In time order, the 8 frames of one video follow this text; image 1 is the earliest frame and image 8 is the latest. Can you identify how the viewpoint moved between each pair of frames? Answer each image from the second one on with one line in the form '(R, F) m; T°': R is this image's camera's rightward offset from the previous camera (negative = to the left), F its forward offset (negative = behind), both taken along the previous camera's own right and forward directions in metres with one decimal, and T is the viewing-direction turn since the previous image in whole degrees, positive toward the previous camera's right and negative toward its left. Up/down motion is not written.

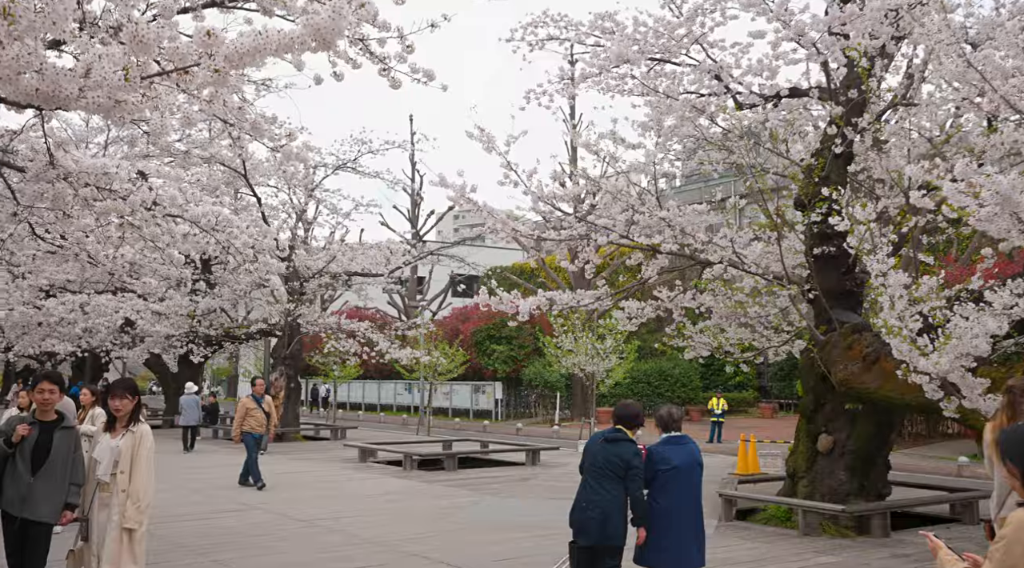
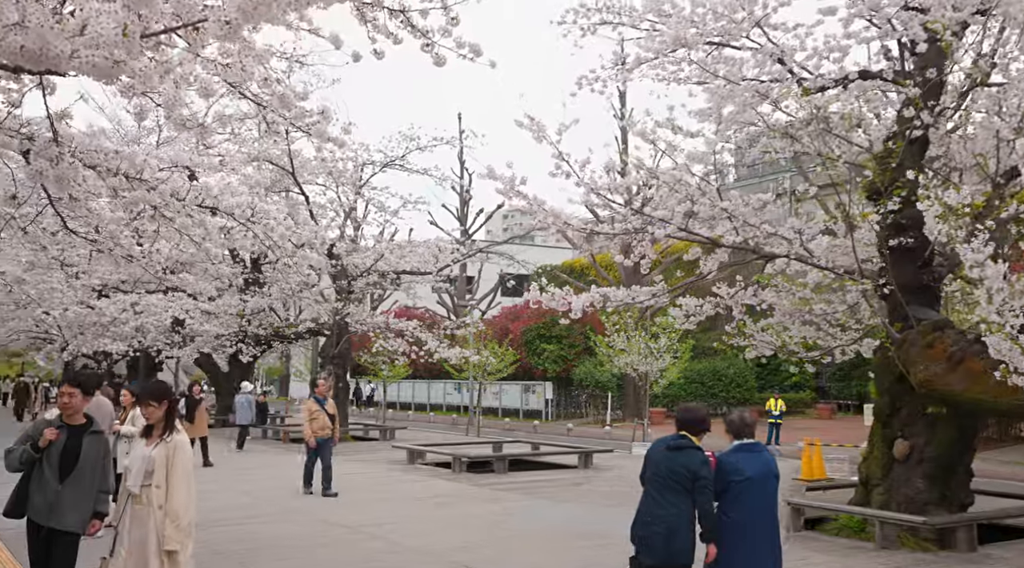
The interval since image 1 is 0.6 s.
(0.0, +0.4) m; -3°
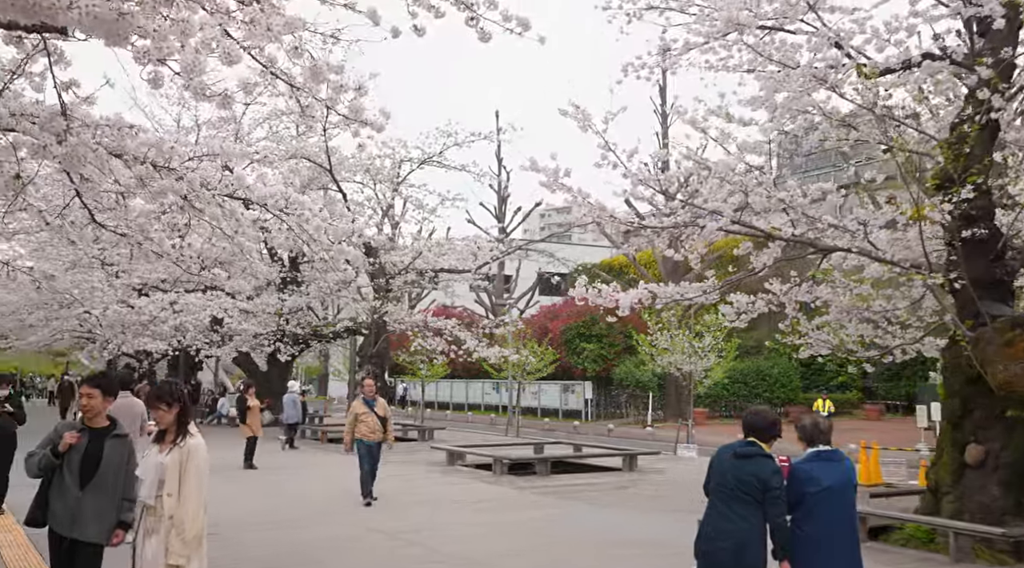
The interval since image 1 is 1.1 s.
(-0.1, +0.4) m; -2°
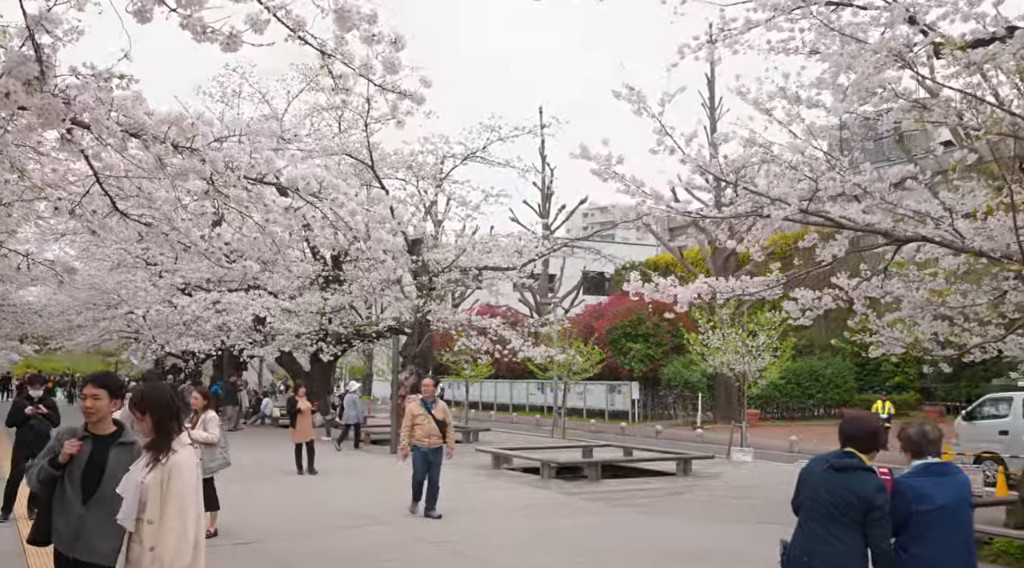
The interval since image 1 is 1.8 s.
(-0.1, +0.5) m; -3°
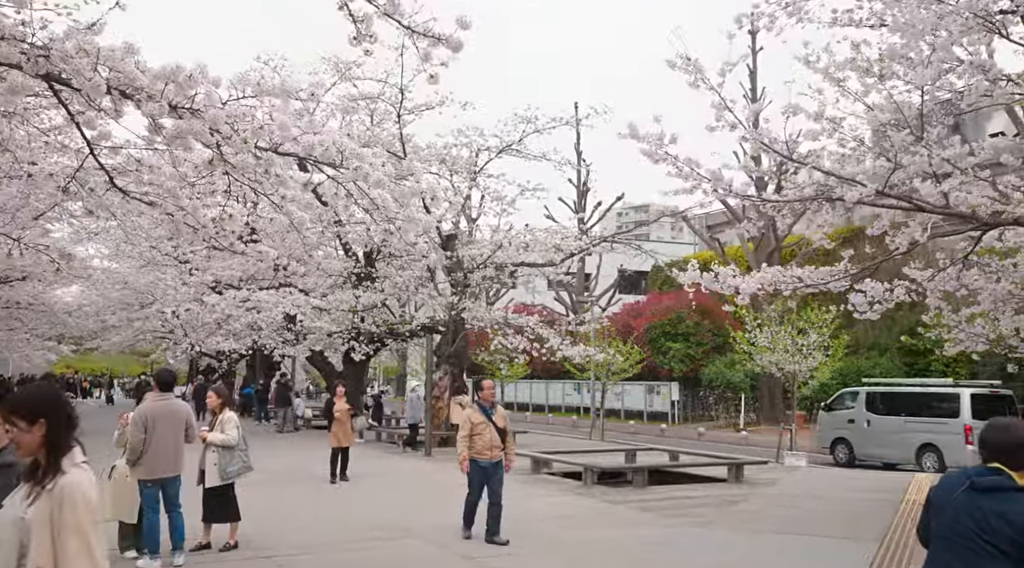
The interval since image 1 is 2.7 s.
(-0.1, +0.7) m; -2°
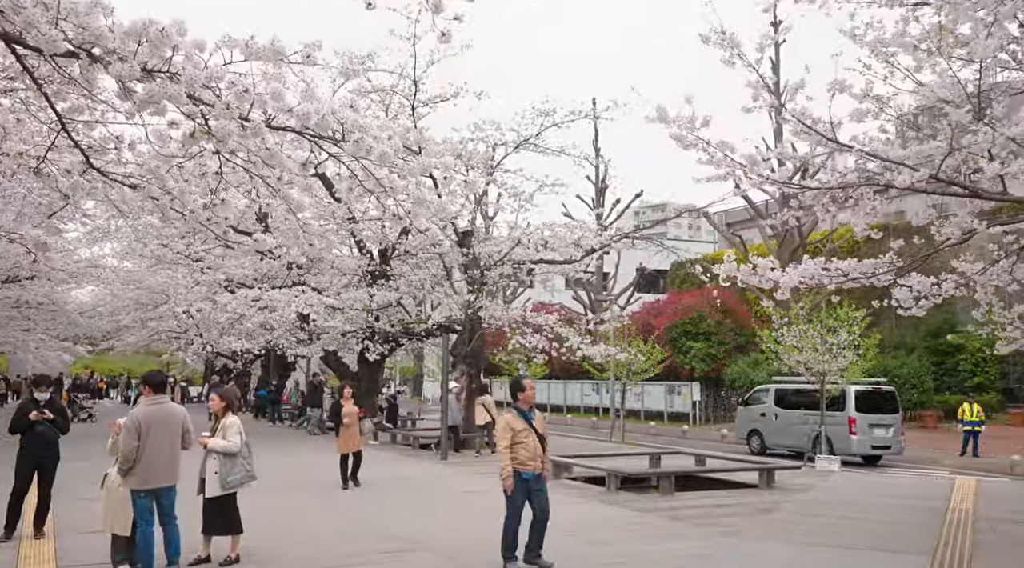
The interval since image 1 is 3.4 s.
(0.0, +0.5) m; -1°
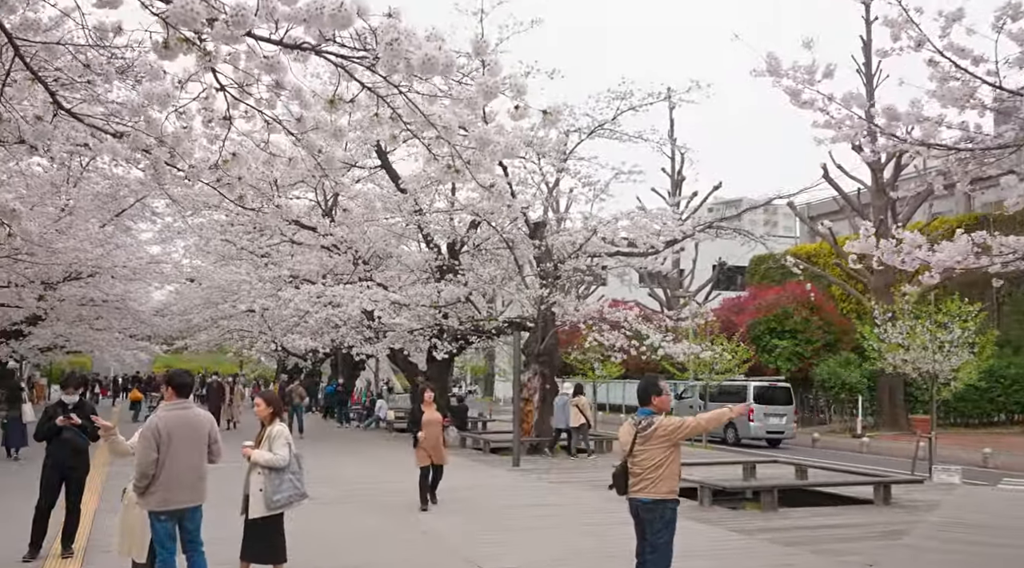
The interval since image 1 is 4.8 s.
(-0.1, +1.1) m; -5°
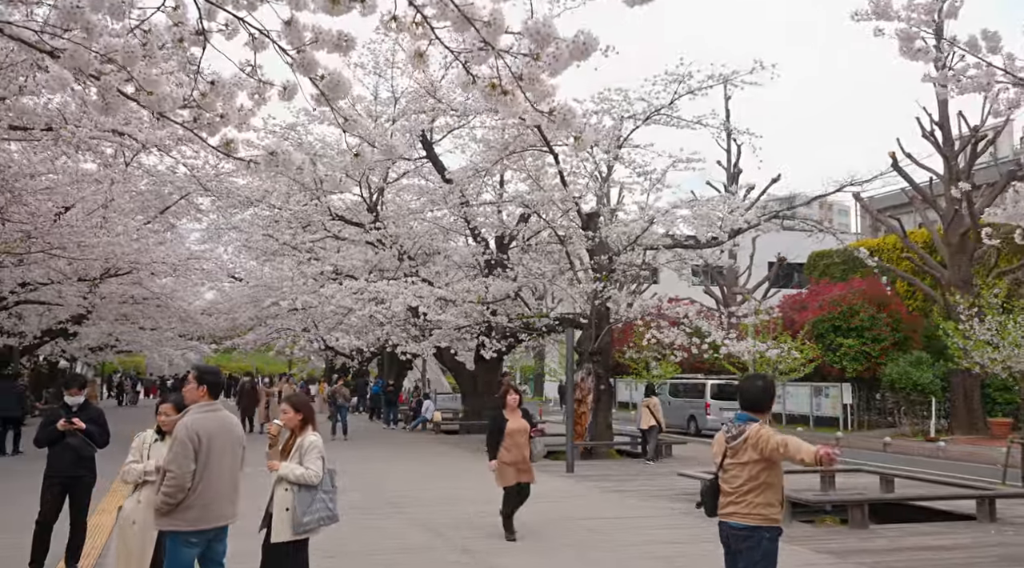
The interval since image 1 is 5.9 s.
(-0.1, +0.9) m; -3°
